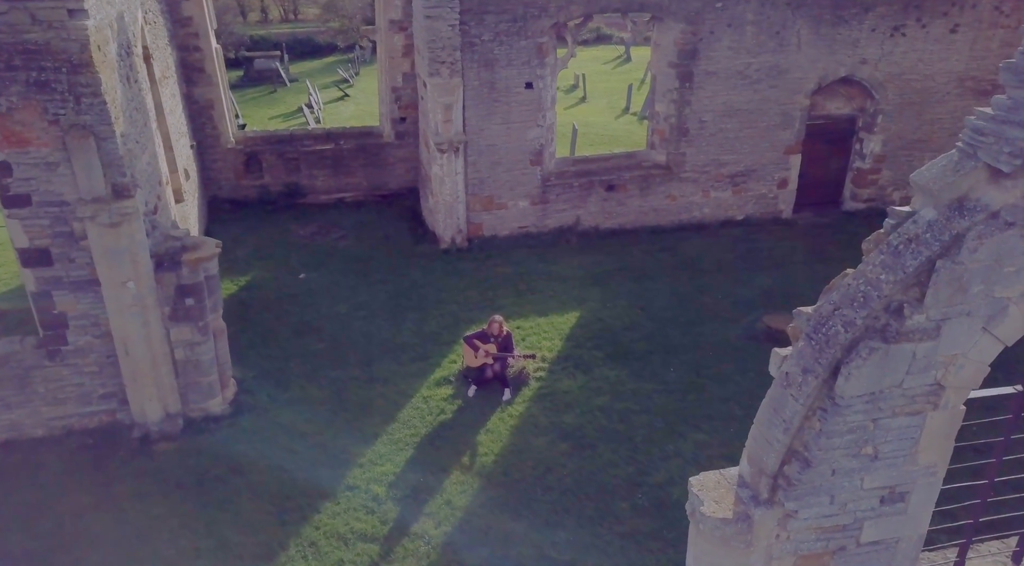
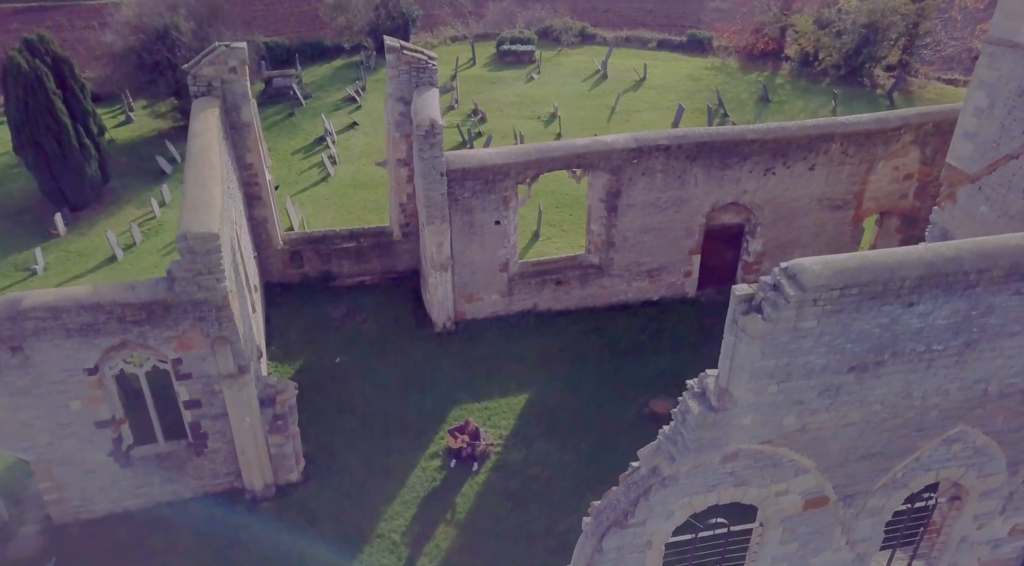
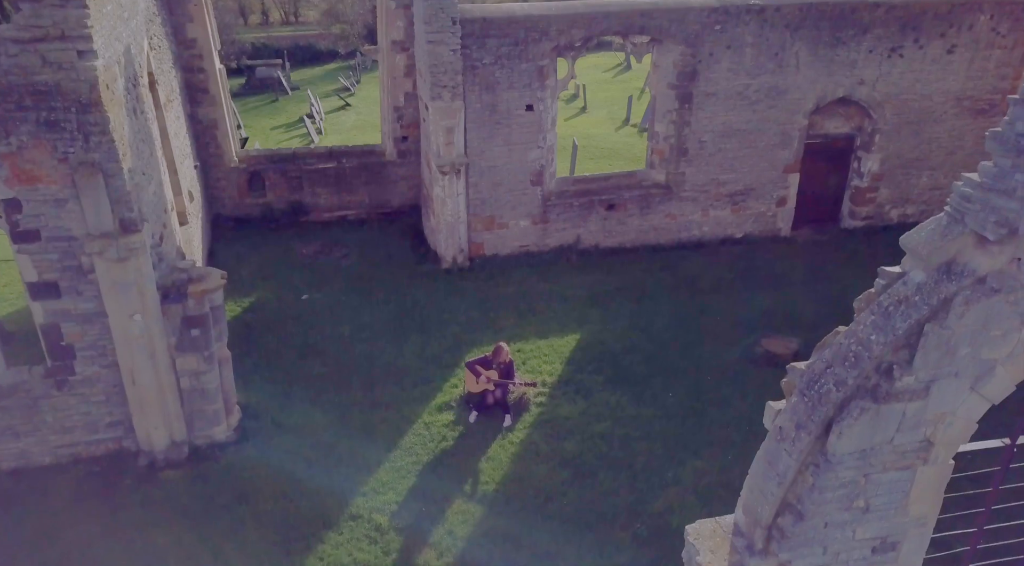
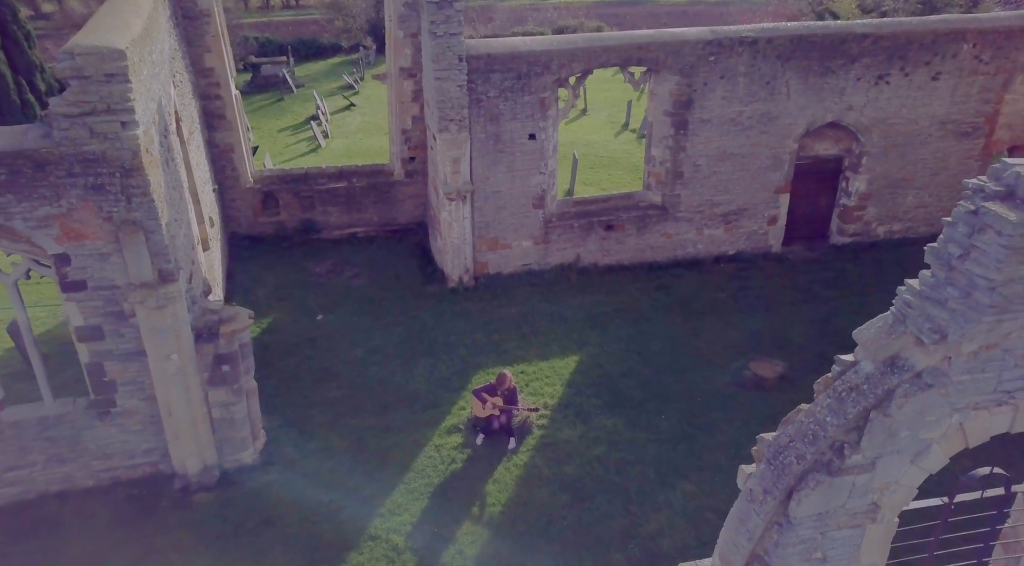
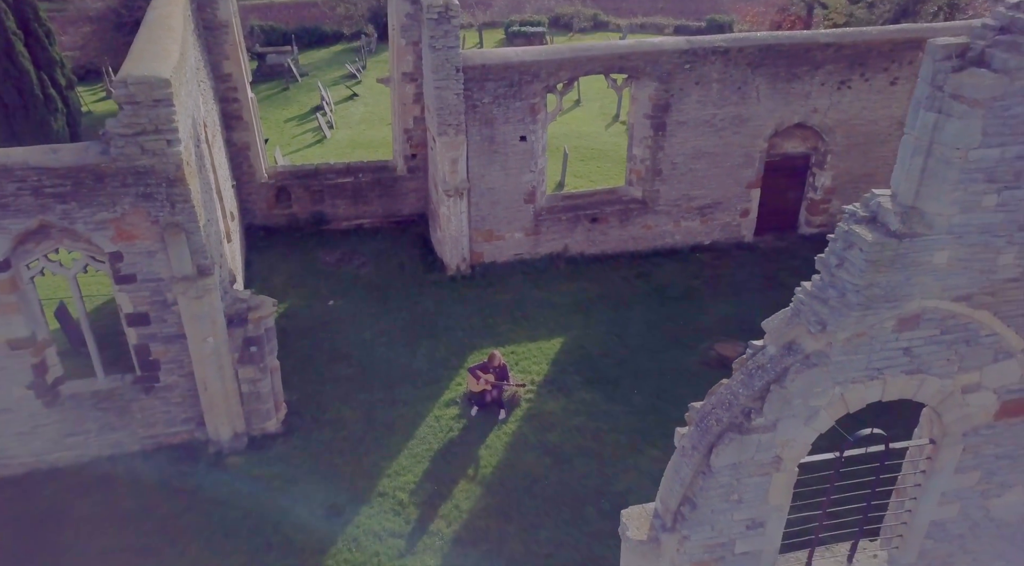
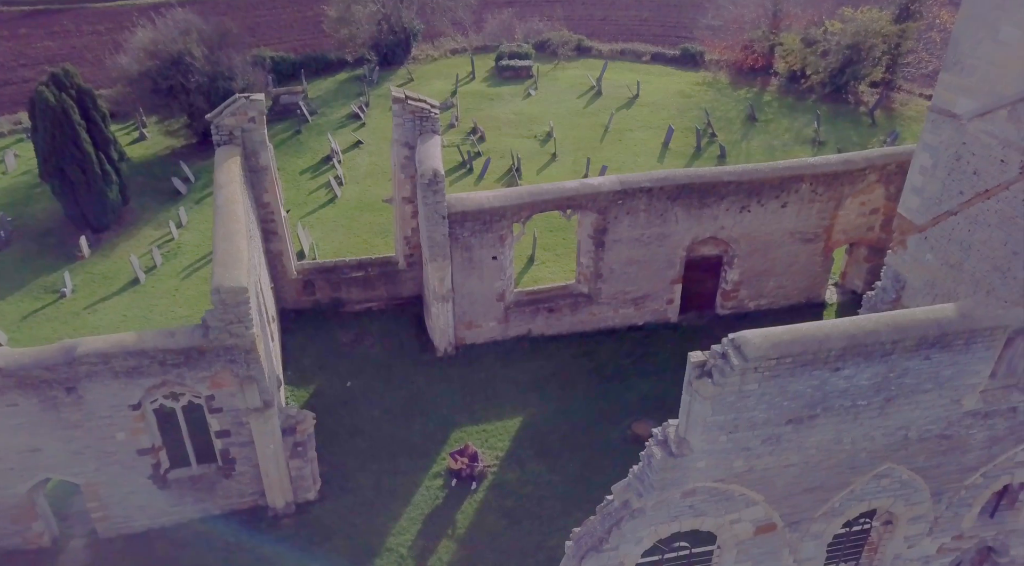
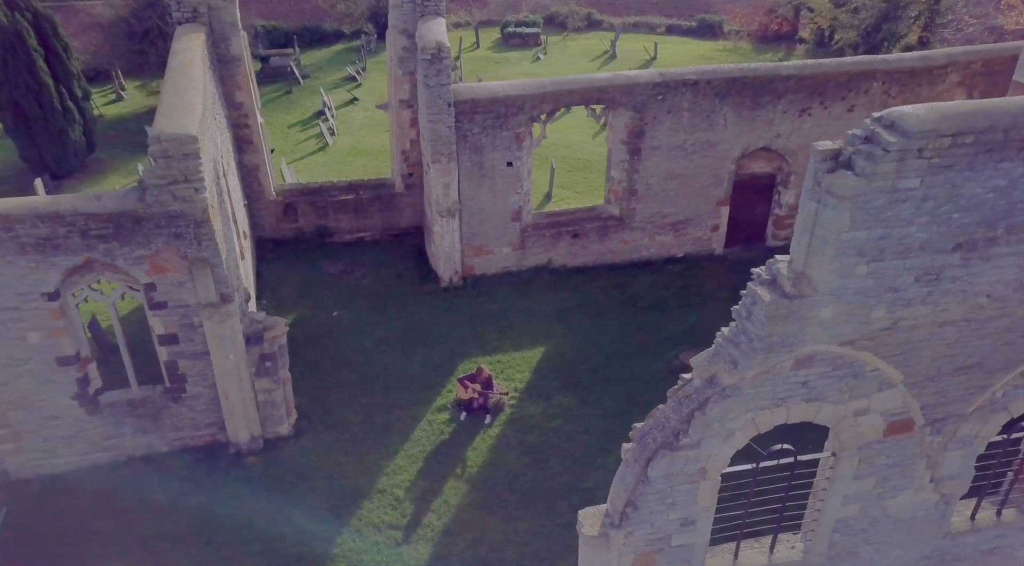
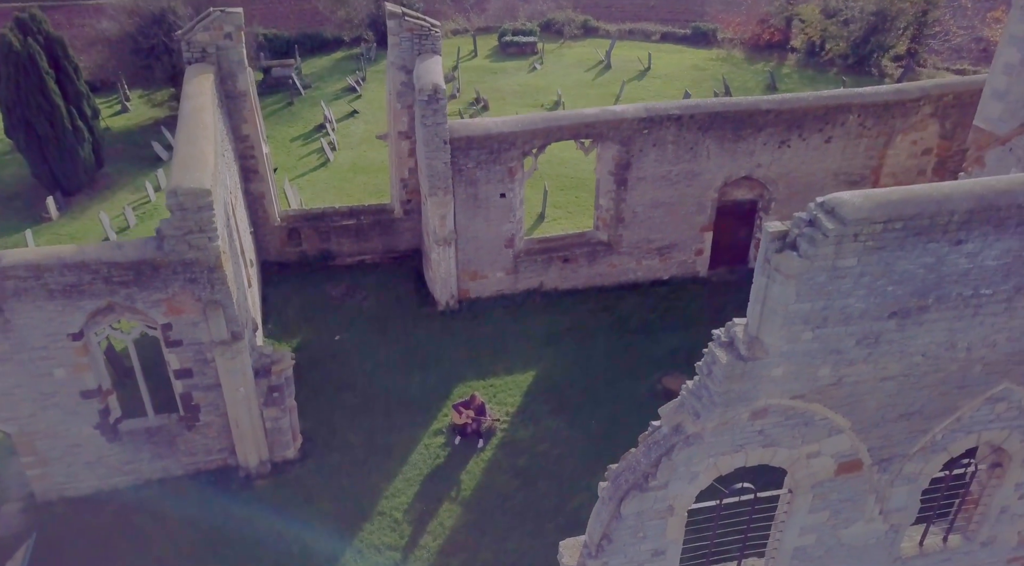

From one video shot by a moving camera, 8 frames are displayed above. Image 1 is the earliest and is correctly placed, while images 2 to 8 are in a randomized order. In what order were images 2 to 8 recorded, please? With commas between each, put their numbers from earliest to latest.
3, 4, 5, 7, 8, 2, 6
